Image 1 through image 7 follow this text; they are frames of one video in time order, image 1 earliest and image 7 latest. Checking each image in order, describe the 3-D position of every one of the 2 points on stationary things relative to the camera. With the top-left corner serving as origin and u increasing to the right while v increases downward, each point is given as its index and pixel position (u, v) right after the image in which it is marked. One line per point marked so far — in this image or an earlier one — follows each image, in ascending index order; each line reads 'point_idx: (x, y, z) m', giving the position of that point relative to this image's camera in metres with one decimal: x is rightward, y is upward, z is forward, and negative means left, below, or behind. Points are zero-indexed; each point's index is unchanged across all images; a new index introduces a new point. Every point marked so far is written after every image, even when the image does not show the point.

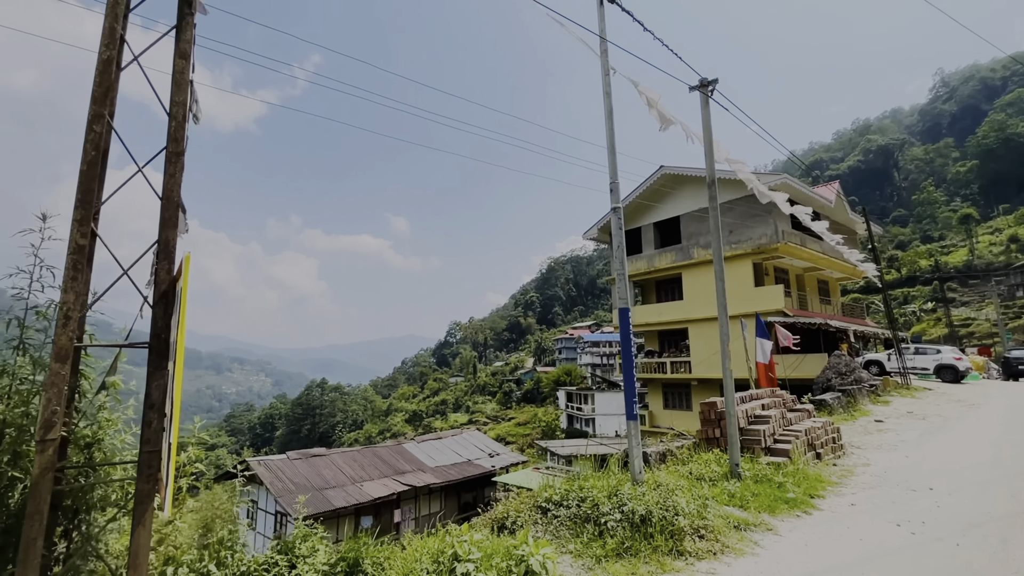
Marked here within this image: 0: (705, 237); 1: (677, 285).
0: (+6.1, +1.6, +15.4) m
1: (+5.8, 0.0, +17.0) m
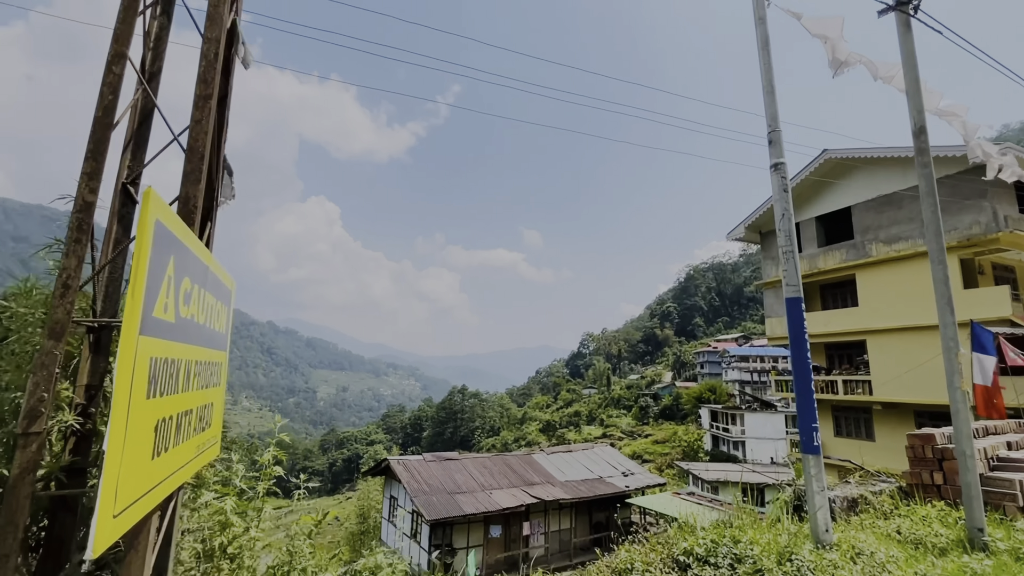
0: (+9.8, +1.5, +12.6) m
1: (+9.9, -0.1, +14.2) m
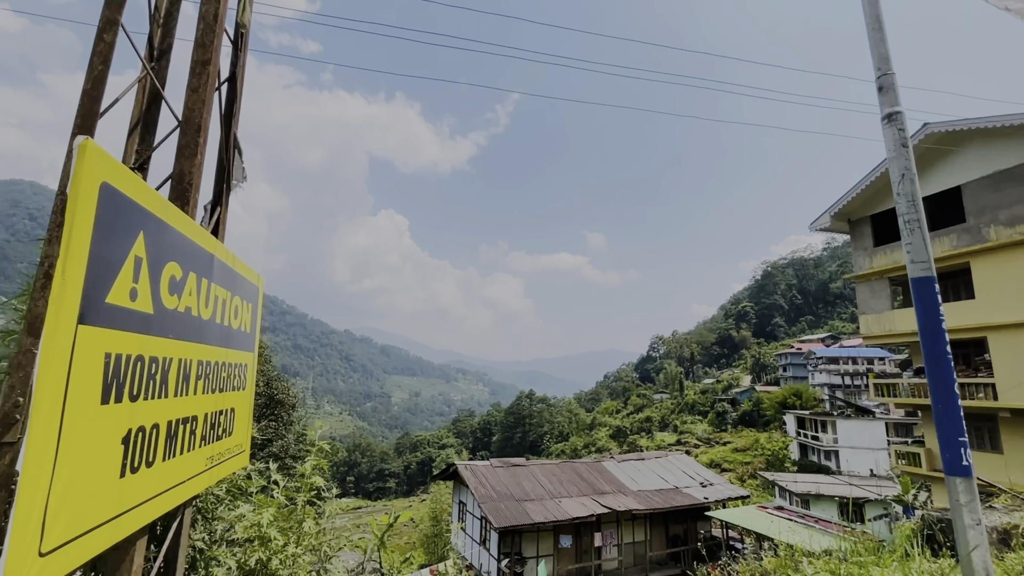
0: (+11.3, +1.8, +10.9) m
1: (+11.7, +0.2, +12.4) m
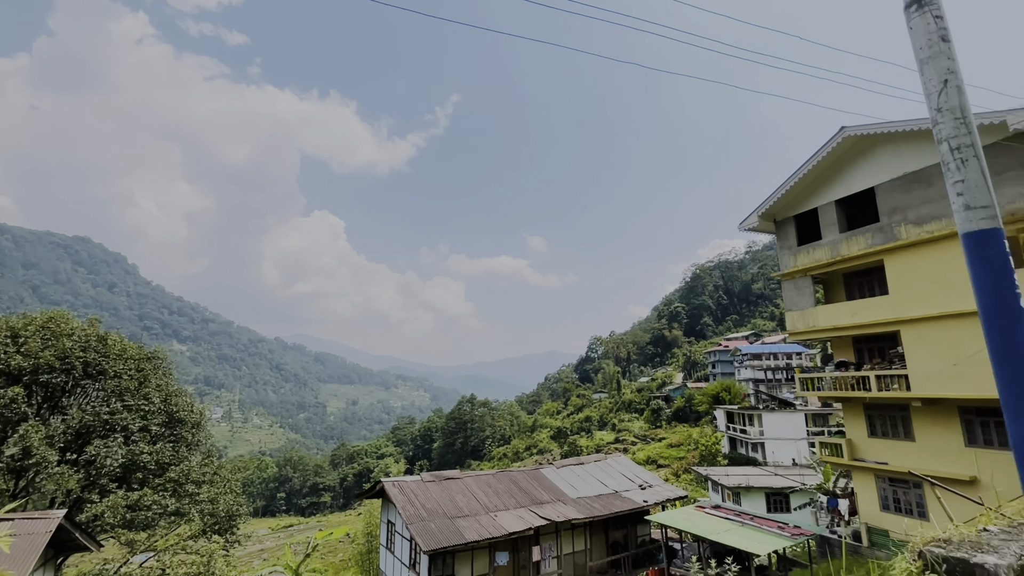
0: (+9.6, +1.9, +11.3) m
1: (+9.9, +0.3, +12.8) m
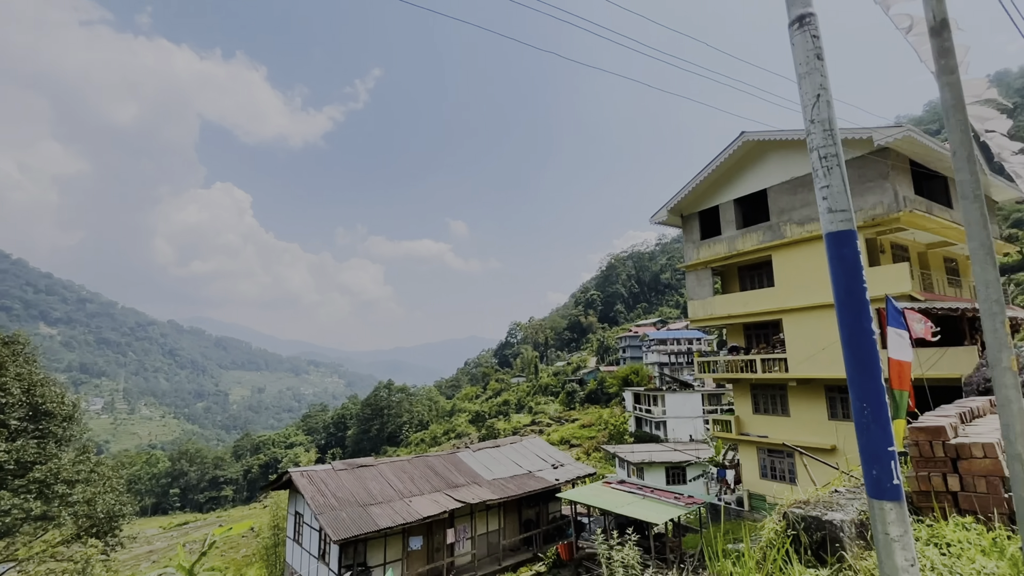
0: (+7.7, +2.1, +12.6) m
1: (+7.6, +0.5, +14.2) m
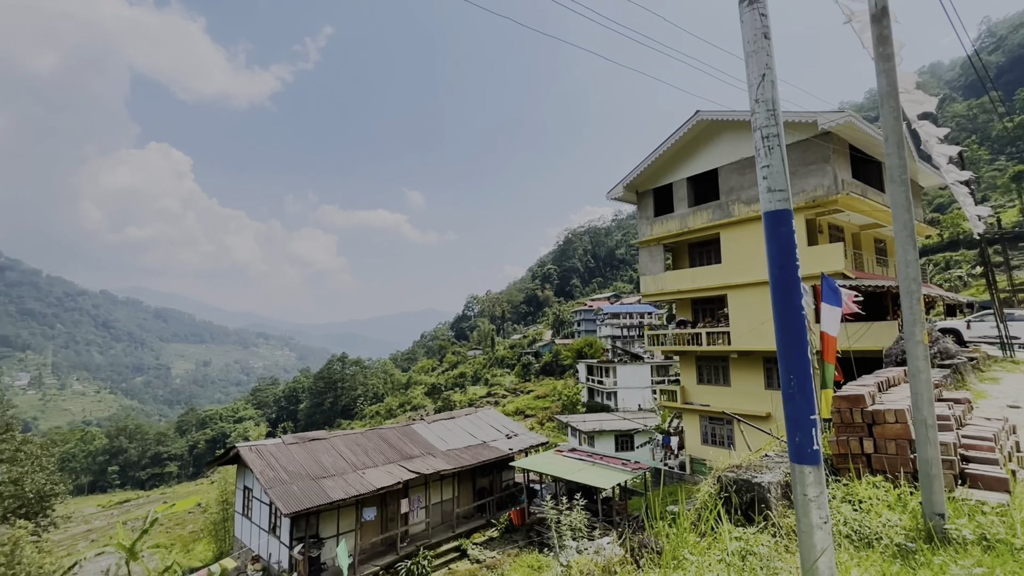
0: (+6.5, +2.7, +13.1) m
1: (+6.3, +1.3, +14.8) m
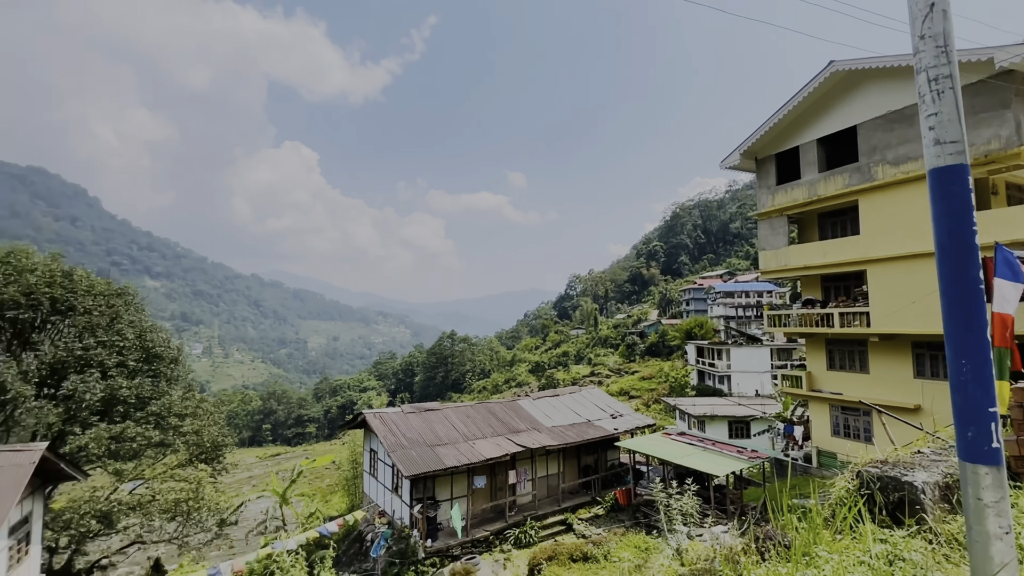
0: (+9.1, +3.3, +11.3) m
1: (+9.3, +2.0, +13.0) m
